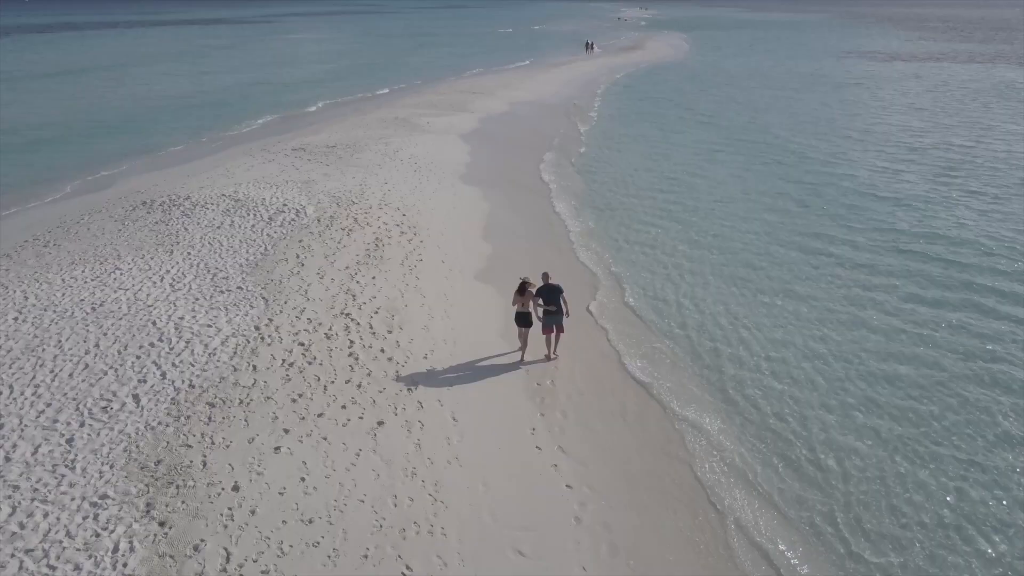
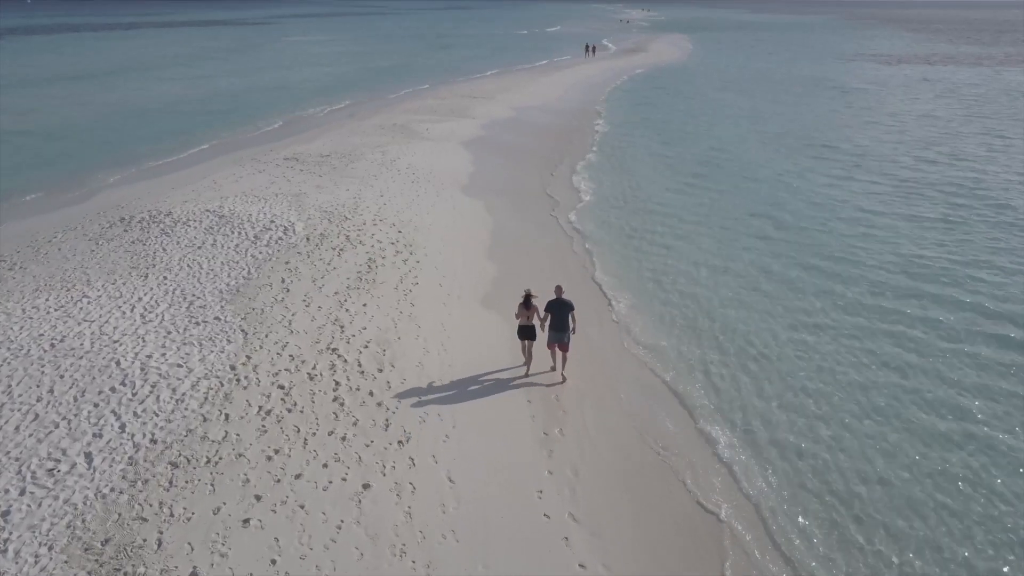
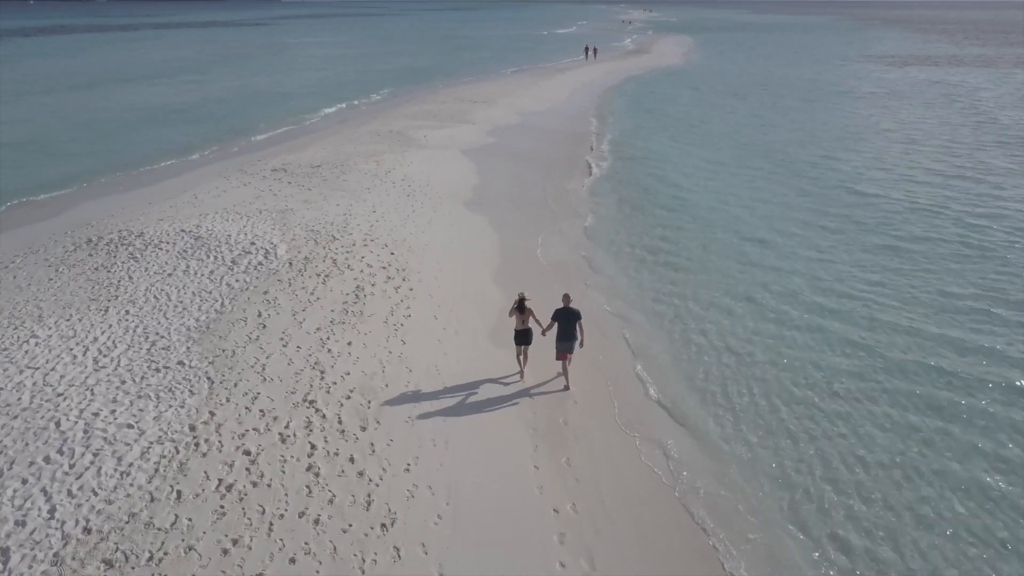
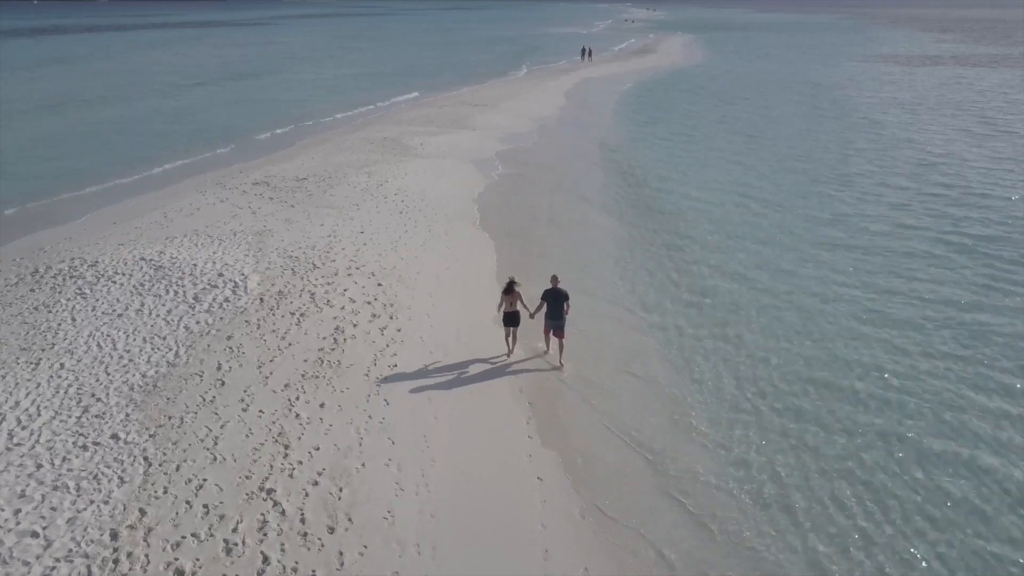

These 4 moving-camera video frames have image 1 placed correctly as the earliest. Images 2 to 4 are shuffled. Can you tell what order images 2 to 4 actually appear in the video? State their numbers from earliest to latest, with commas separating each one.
2, 3, 4
